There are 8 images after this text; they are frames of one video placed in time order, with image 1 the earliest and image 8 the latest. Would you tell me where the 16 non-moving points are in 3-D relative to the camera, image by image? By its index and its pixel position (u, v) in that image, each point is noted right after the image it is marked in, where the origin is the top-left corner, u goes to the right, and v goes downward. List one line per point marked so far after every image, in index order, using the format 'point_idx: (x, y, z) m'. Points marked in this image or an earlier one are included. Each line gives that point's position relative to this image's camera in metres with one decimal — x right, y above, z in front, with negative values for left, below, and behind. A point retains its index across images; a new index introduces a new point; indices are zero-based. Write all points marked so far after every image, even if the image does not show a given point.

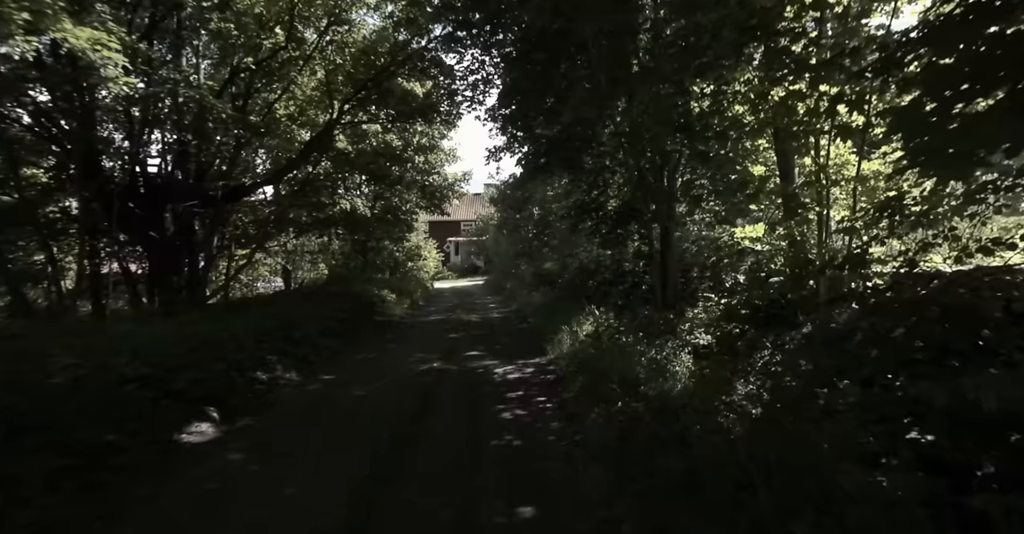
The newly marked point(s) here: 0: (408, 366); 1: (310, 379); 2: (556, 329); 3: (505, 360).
0: (-1.8, -1.7, +9.4) m
1: (-3.0, -1.7, +8.5) m
2: (+0.9, -1.3, +11.2) m
3: (-0.1, -1.7, +9.9) m
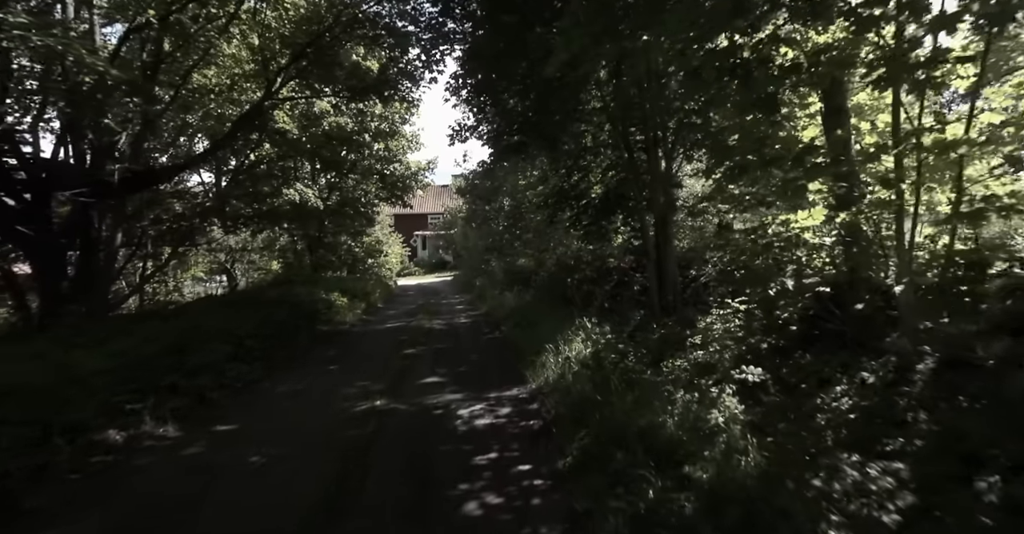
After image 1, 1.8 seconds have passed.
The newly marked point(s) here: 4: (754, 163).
0: (-2.2, -1.8, +7.0) m
1: (-3.4, -1.8, +6.1) m
2: (+0.5, -1.3, +8.9) m
3: (-0.5, -1.7, +7.6) m
4: (+2.6, +1.1, +6.0) m
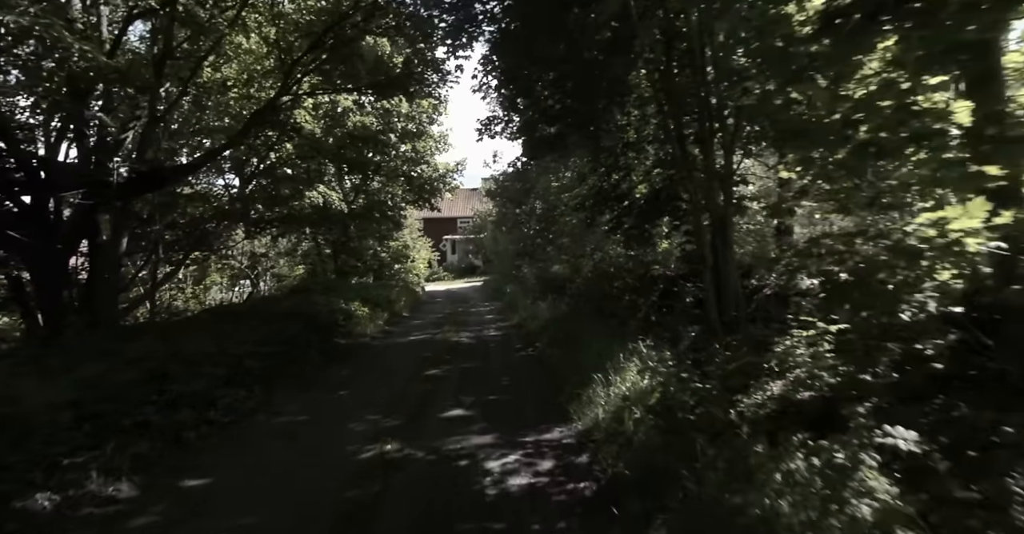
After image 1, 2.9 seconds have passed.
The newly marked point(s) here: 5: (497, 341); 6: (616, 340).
0: (-1.7, -1.9, +5.8) m
1: (-3.0, -1.9, +4.9) m
2: (+1.0, -1.4, +7.5) m
3: (-0.1, -1.8, +6.3) m
4: (+2.9, +1.0, +4.5) m
5: (-0.4, -1.9, +14.1) m
6: (+1.7, -1.2, +8.9) m
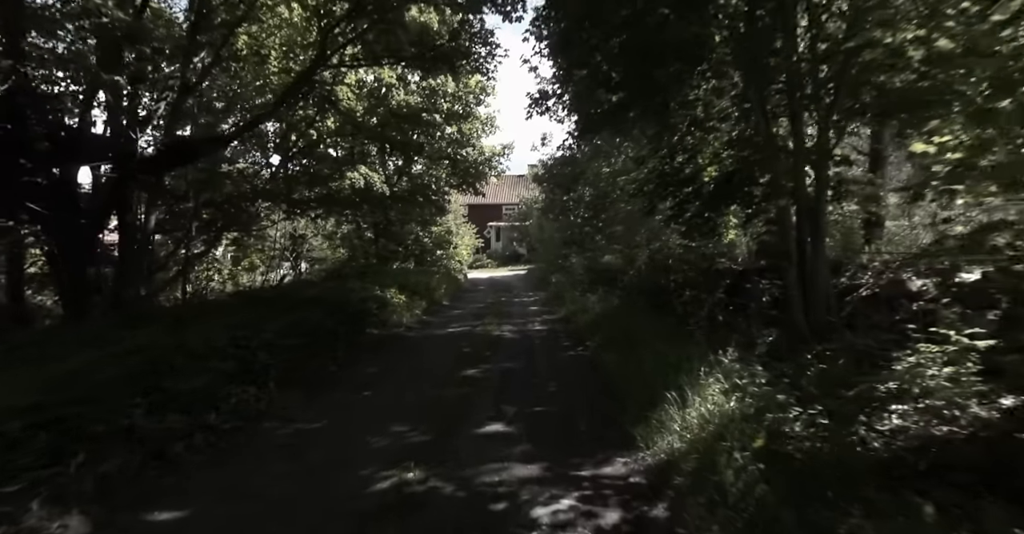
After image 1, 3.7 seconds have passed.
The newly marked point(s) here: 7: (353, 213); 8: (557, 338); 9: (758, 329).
0: (-1.3, -1.7, +4.7) m
1: (-2.6, -1.7, +3.9) m
2: (+1.5, -1.4, +6.2) m
3: (+0.4, -1.7, +5.1) m
4: (+3.3, +1.0, +3.0) m
5: (+0.7, -1.6, +12.9) m
6: (+2.4, -1.1, +7.6) m
7: (-5.5, +1.9, +19.8) m
8: (+1.0, -1.6, +12.8) m
9: (+4.3, -1.1, +9.9) m
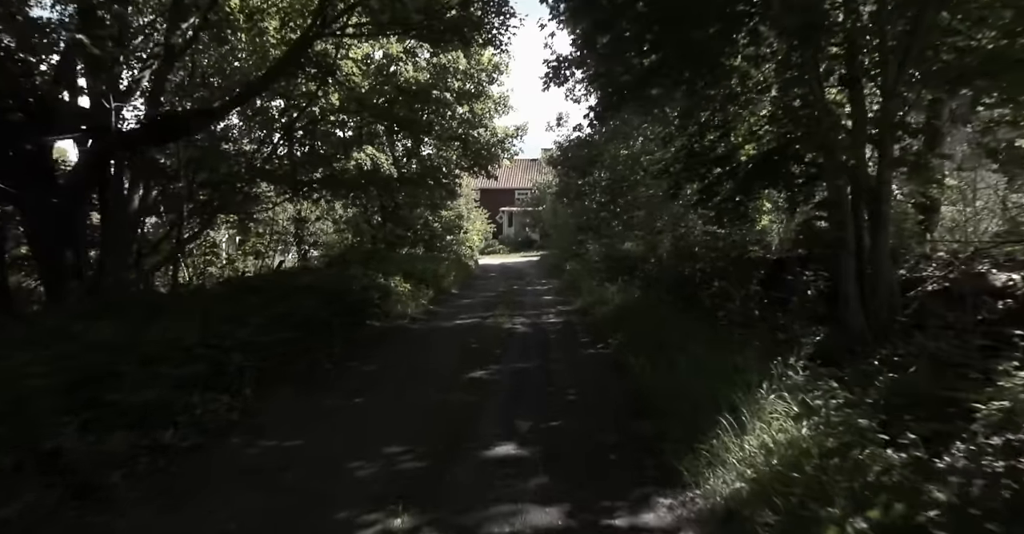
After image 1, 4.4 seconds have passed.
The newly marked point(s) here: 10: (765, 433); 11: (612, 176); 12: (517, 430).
0: (-1.2, -1.7, +3.7) m
1: (-2.6, -1.7, +2.9) m
2: (+1.7, -1.3, +5.1) m
3: (+0.5, -1.6, +4.0) m
4: (+3.4, +1.0, +1.9) m
5: (+0.9, -1.3, +11.9) m
6: (+2.5, -1.0, +6.5) m
7: (-5.1, +2.3, +18.8) m
8: (+1.3, -1.4, +11.7) m
9: (+4.5, -0.9, +8.8) m
10: (+1.8, -1.2, +4.2) m
11: (+3.3, +3.0, +18.8) m
12: (0.0, -1.6, +5.7) m
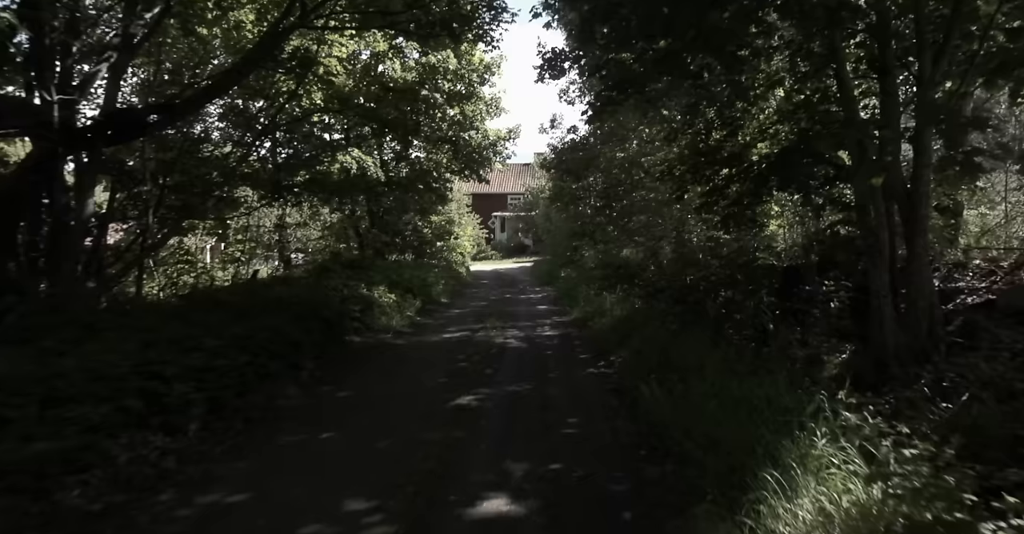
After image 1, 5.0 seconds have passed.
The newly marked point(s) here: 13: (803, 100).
0: (-1.3, -1.8, +2.8) m
1: (-2.6, -1.8, +2.0) m
2: (+1.6, -1.4, +4.2) m
3: (+0.4, -1.8, +3.1) m
4: (+3.4, +0.9, +1.0) m
5: (+0.8, -1.5, +11.0) m
6: (+2.5, -1.1, +5.6) m
7: (-5.3, +2.1, +17.8) m
8: (+1.2, -1.5, +10.8) m
9: (+4.4, -1.1, +8.0) m
10: (+1.8, -1.3, +3.3) m
11: (+3.1, +2.8, +17.9) m
12: (0.0, -1.7, +4.8) m
13: (+4.6, +2.7, +9.4) m
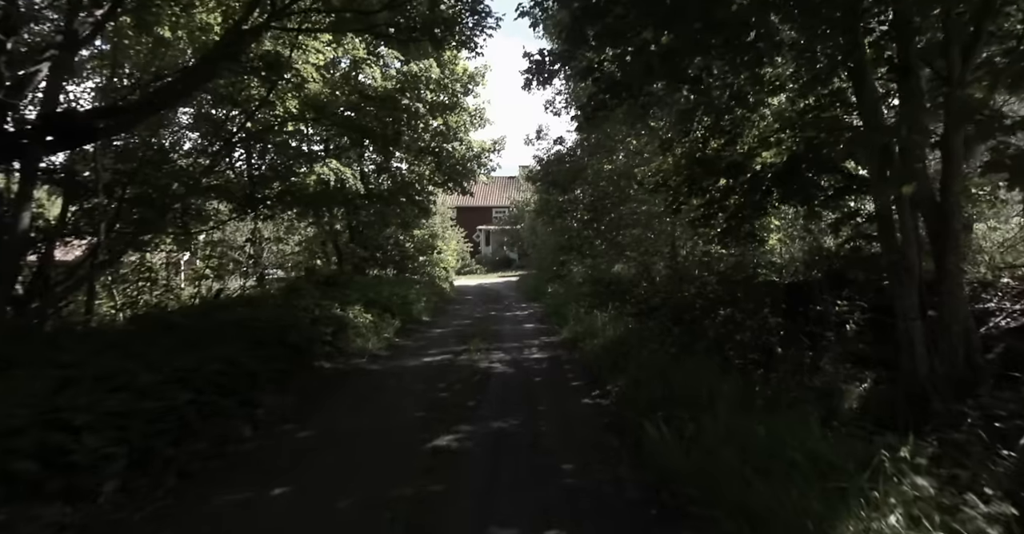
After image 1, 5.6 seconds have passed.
0: (-1.3, -1.9, +1.9) m
1: (-2.6, -1.9, +1.0) m
2: (+1.5, -1.5, +3.4) m
3: (+0.4, -1.9, +2.3) m
4: (+3.4, +0.8, +0.3) m
5: (+0.5, -1.8, +10.2) m
6: (+2.3, -1.3, +4.8) m
7: (-5.8, +1.6, +16.9) m
8: (+0.9, -1.9, +10.0) m
9: (+4.2, -1.3, +7.2) m
10: (+1.7, -1.4, +2.5) m
11: (+2.6, +2.3, +17.2) m
12: (-0.1, -1.9, +3.9) m
13: (+4.4, +2.4, +8.8) m
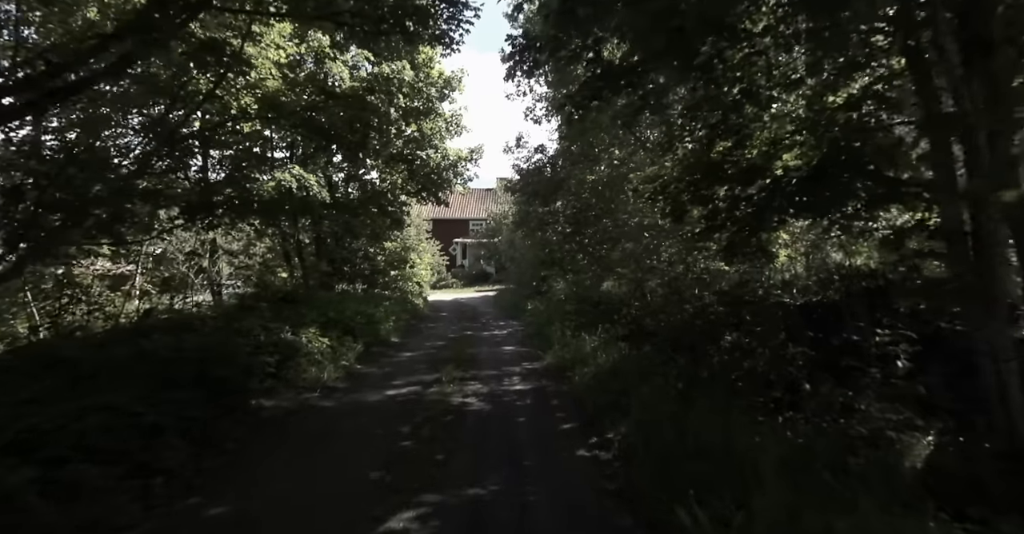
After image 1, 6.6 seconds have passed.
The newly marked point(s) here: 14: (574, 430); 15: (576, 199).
0: (-1.3, -2.0, +0.3) m
1: (-2.6, -2.0, -0.6) m
2: (+1.5, -1.7, +2.0) m
3: (+0.4, -2.0, +0.8) m
4: (+3.4, +0.7, -1.0) m
5: (+0.2, -2.1, +8.7) m
6: (+2.2, -1.5, +3.4) m
7: (-6.3, +1.2, +15.2) m
8: (+0.6, -2.2, +8.5) m
9: (+4.0, -1.5, +5.9) m
10: (+1.7, -1.5, +1.0) m
11: (+2.0, +1.8, +15.9) m
12: (-0.2, -2.0, +2.4) m
13: (+4.1, +2.1, +7.6) m
14: (+0.8, -2.1, +7.6) m
15: (+1.9, +2.0, +16.3) m
